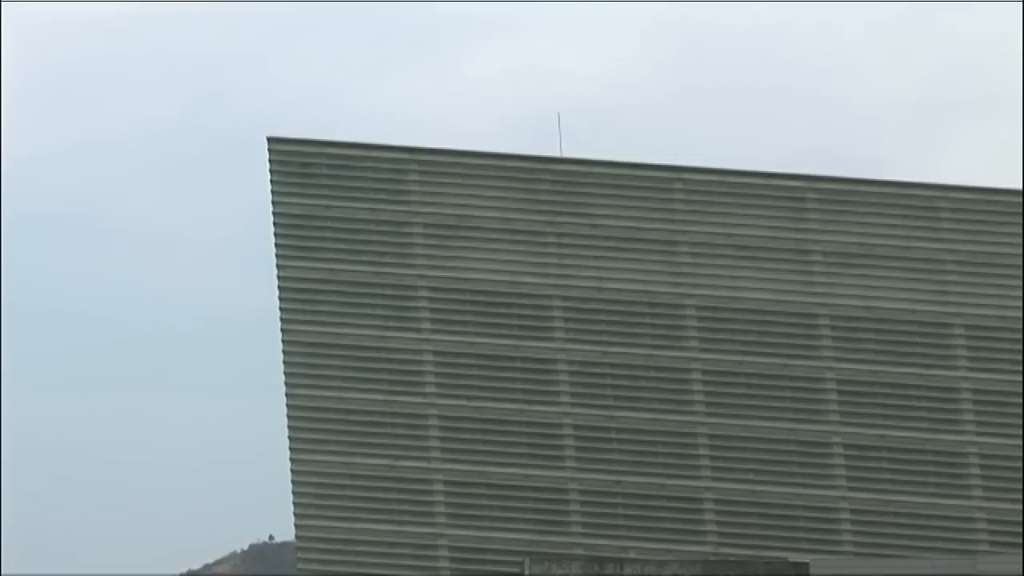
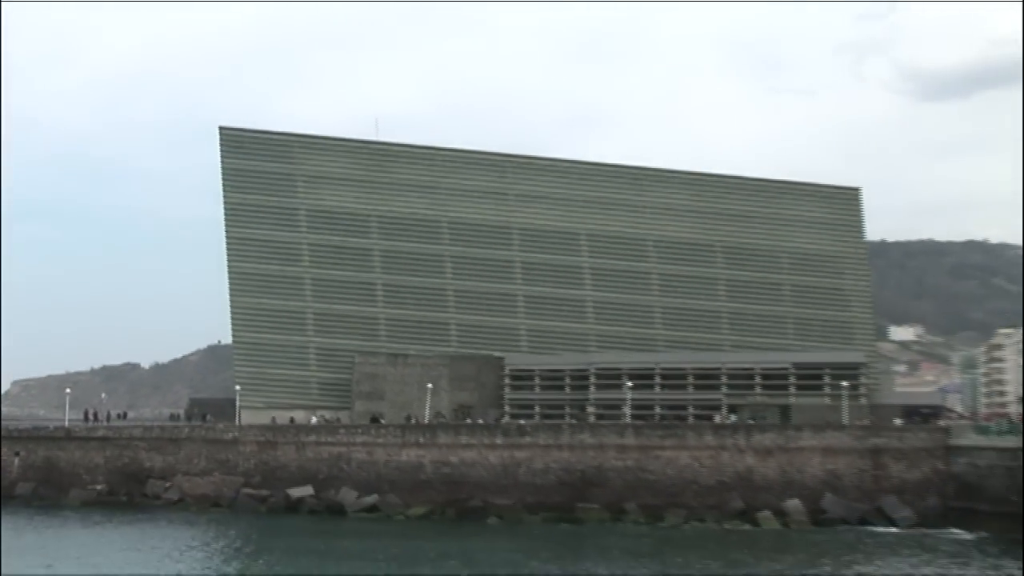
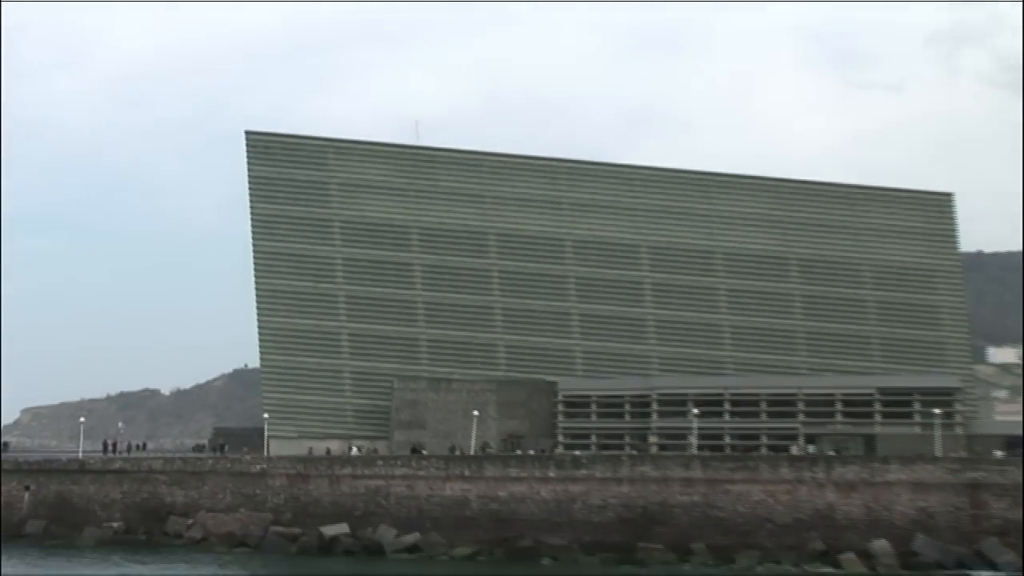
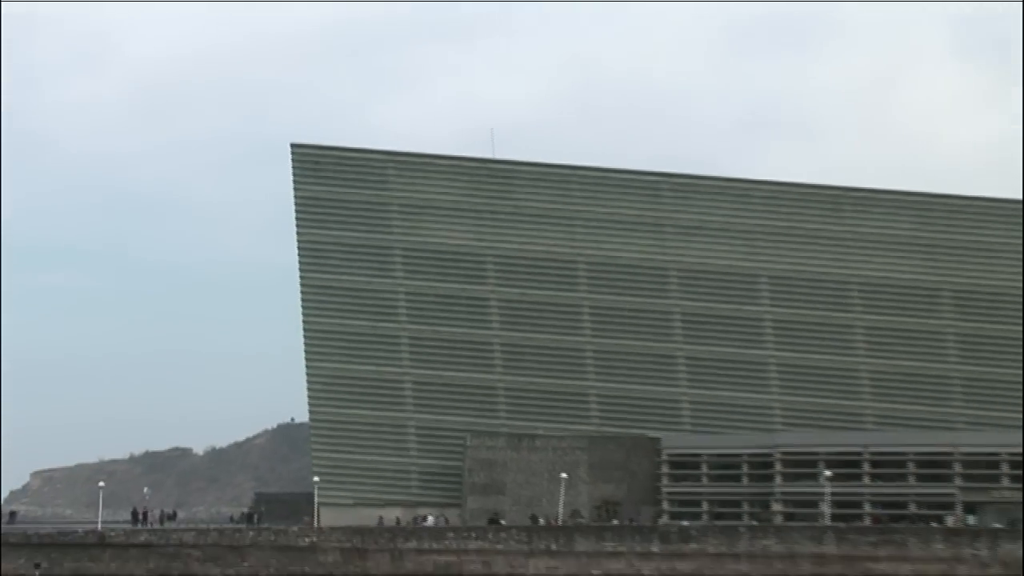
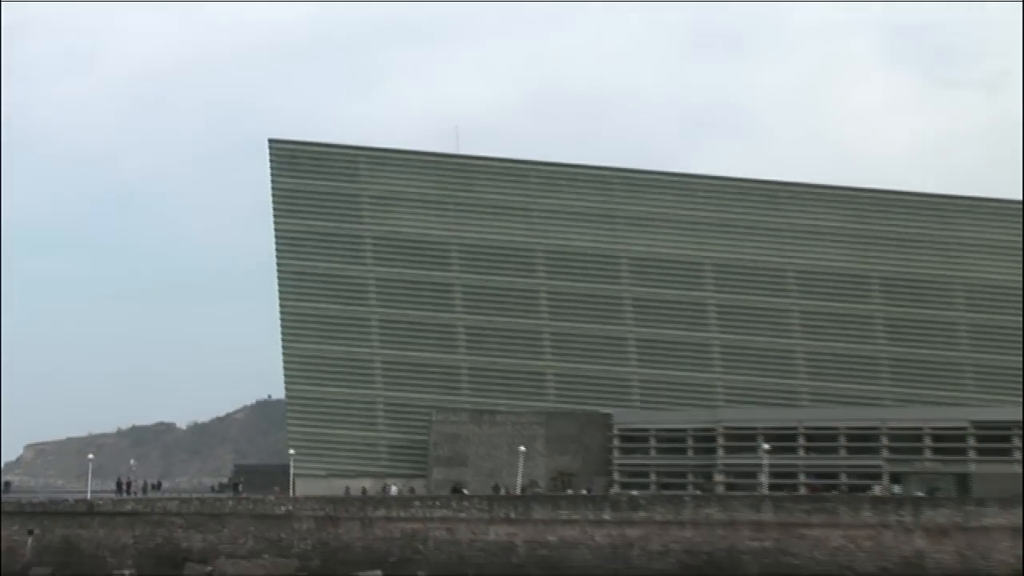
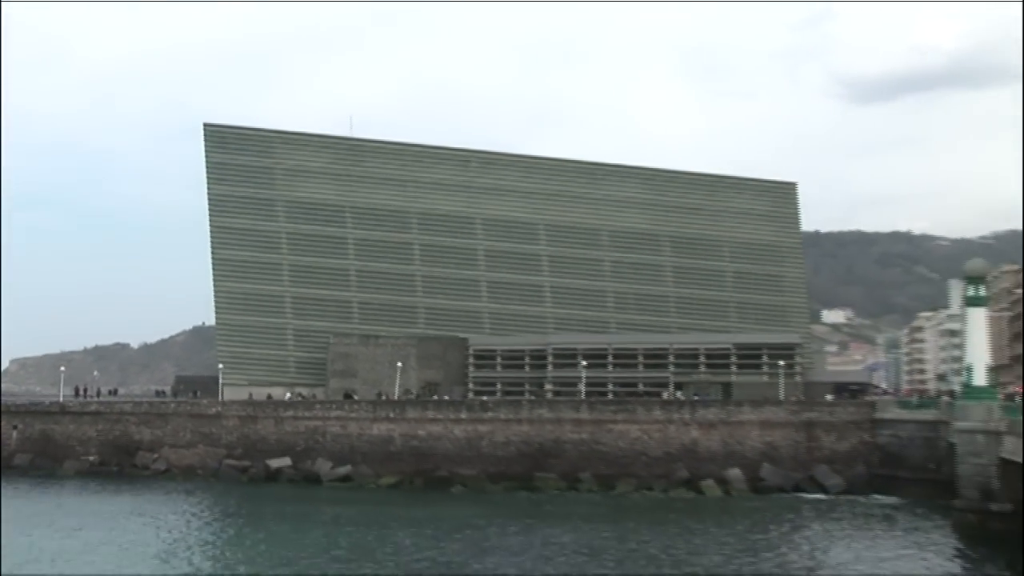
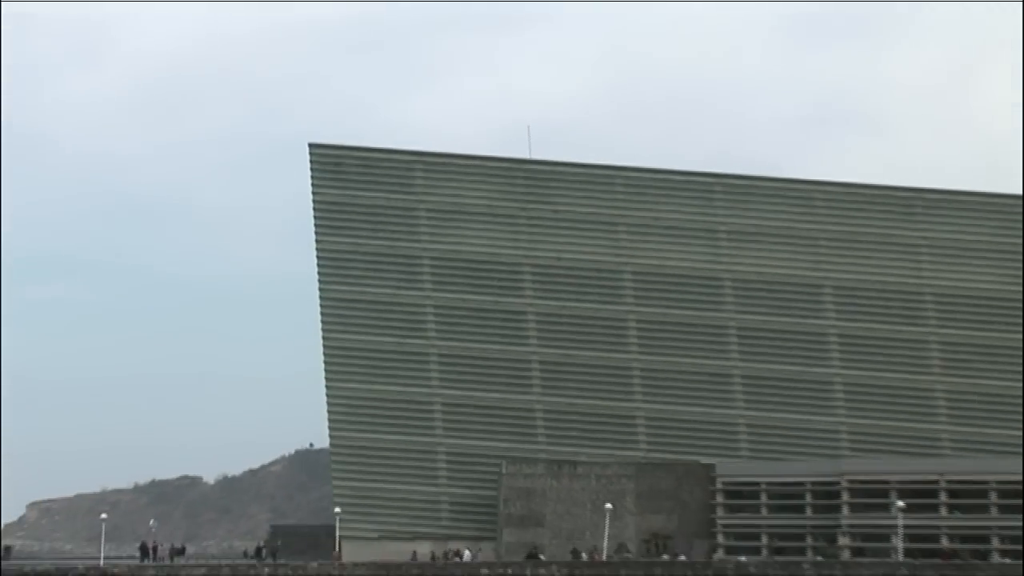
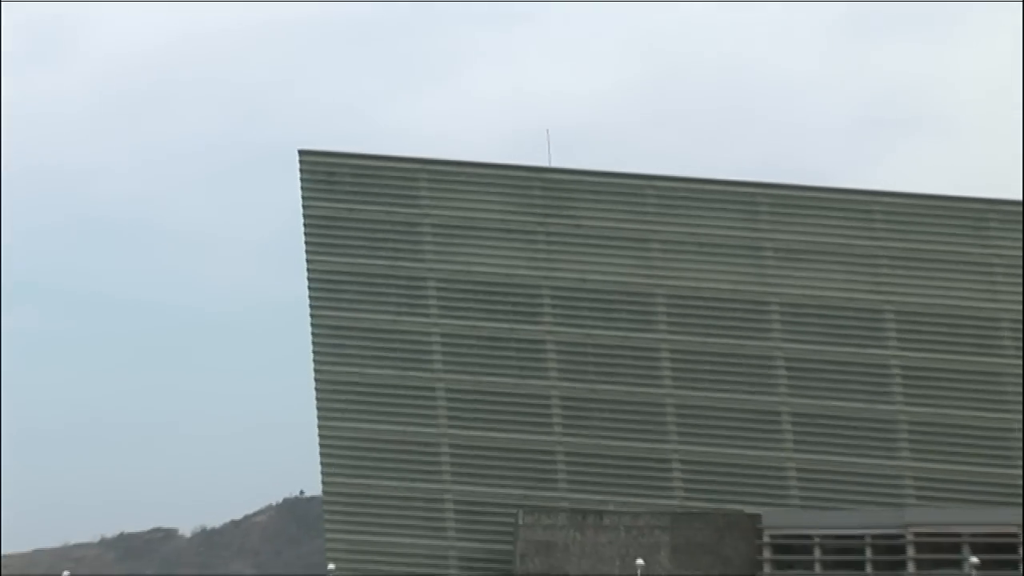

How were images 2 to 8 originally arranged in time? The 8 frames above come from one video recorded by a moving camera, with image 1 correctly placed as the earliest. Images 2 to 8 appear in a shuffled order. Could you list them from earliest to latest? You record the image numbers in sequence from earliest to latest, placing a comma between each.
8, 7, 4, 5, 3, 2, 6
